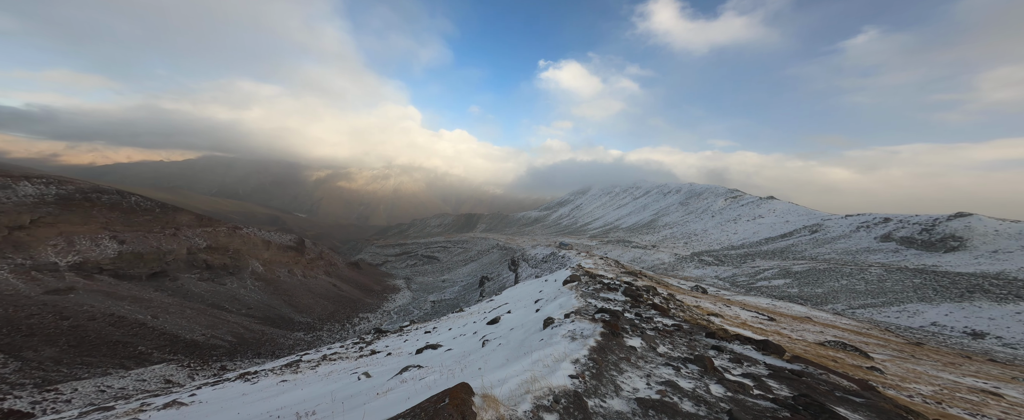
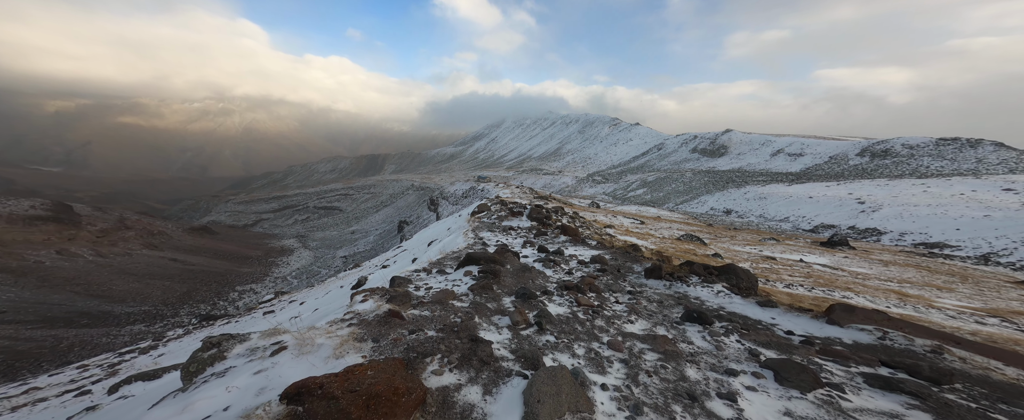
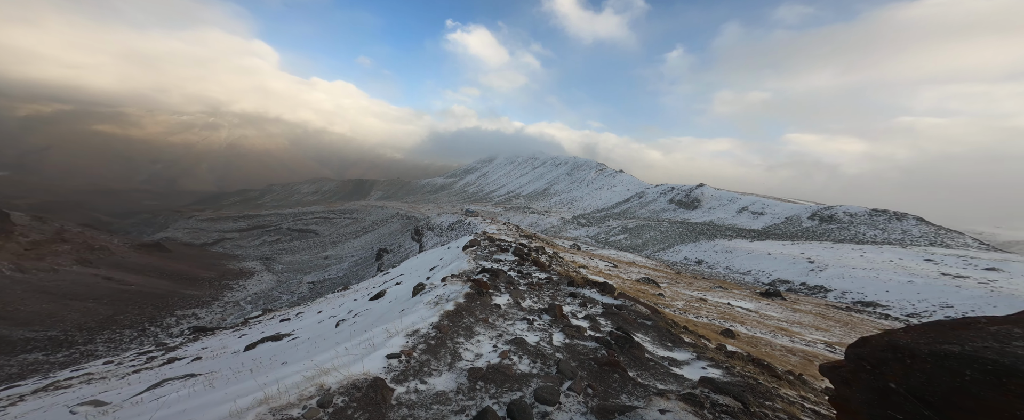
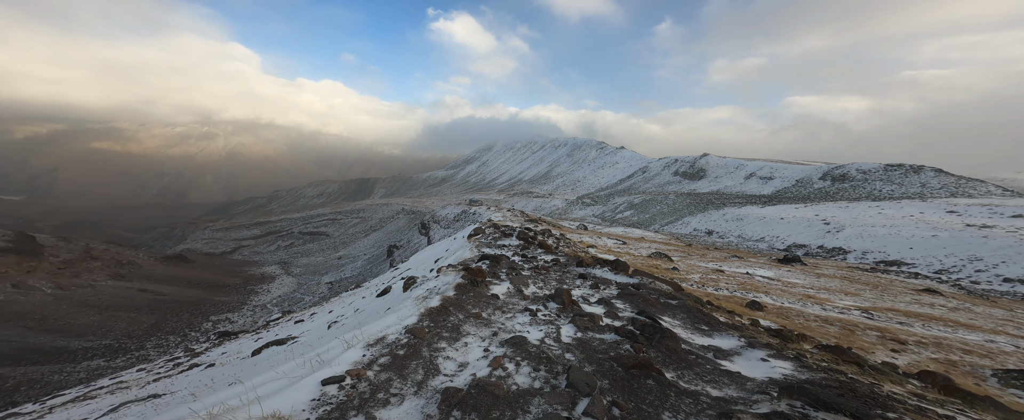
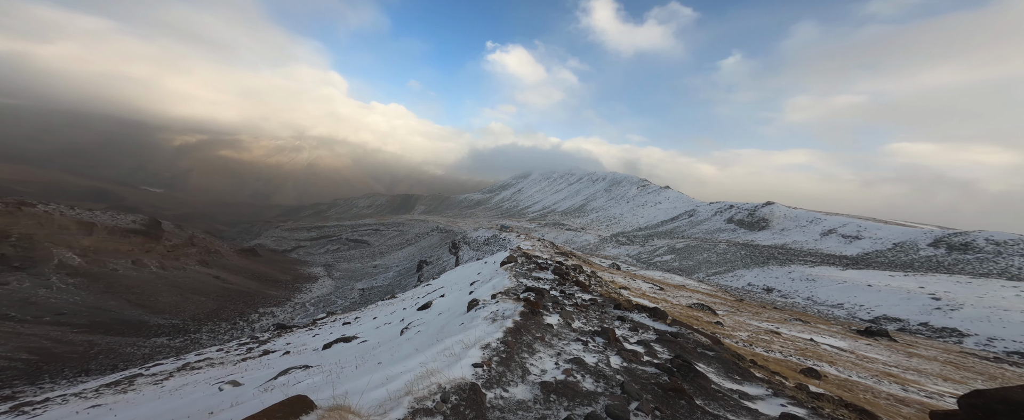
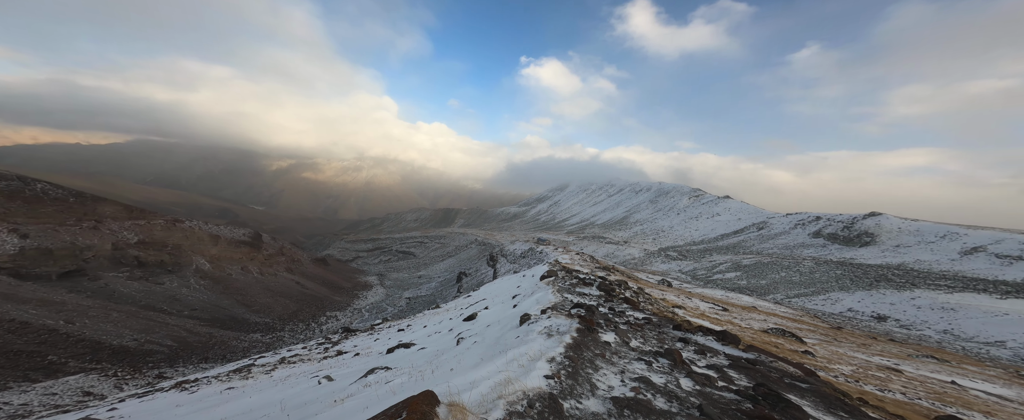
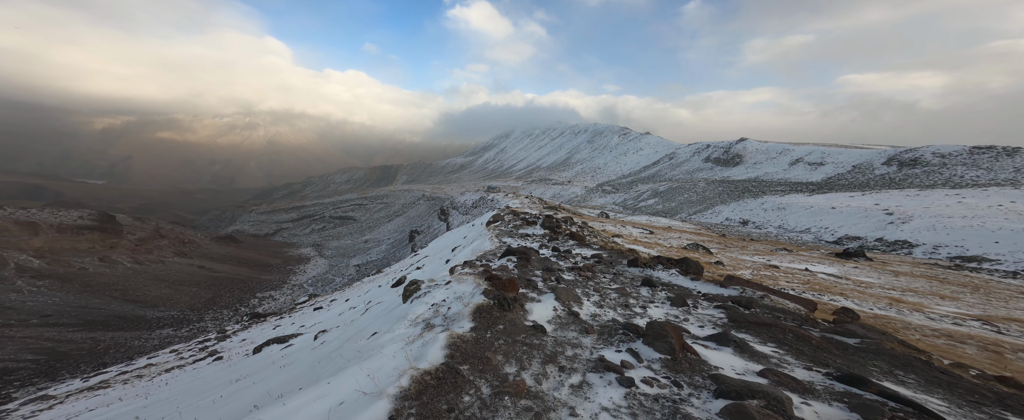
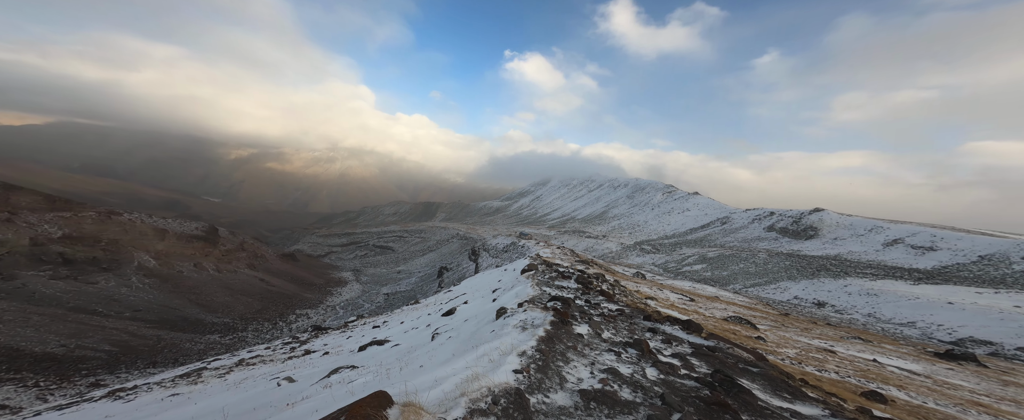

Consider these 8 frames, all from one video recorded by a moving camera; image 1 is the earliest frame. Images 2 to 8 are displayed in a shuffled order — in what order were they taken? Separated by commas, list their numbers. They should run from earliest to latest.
6, 8, 5, 3, 4, 7, 2
